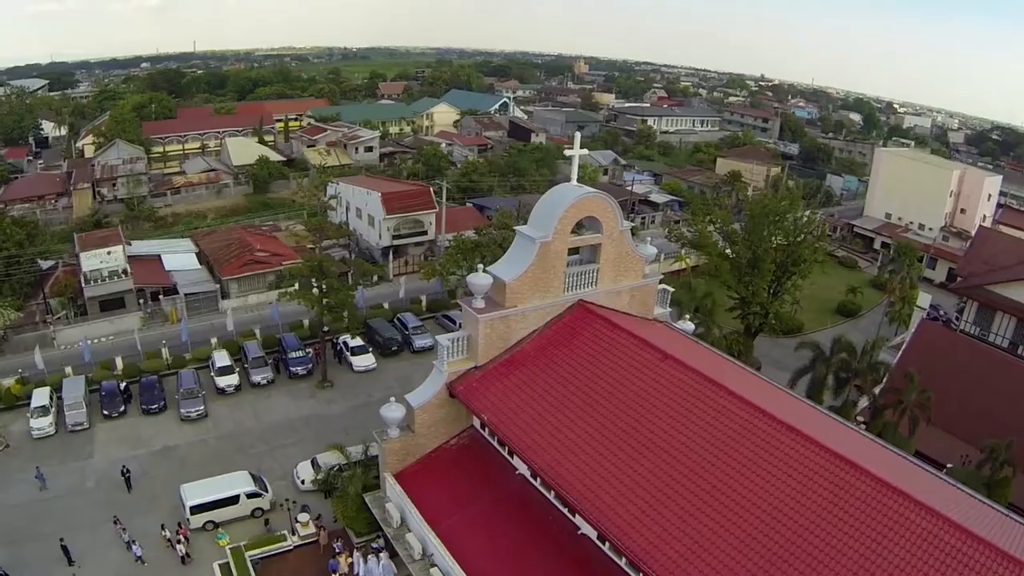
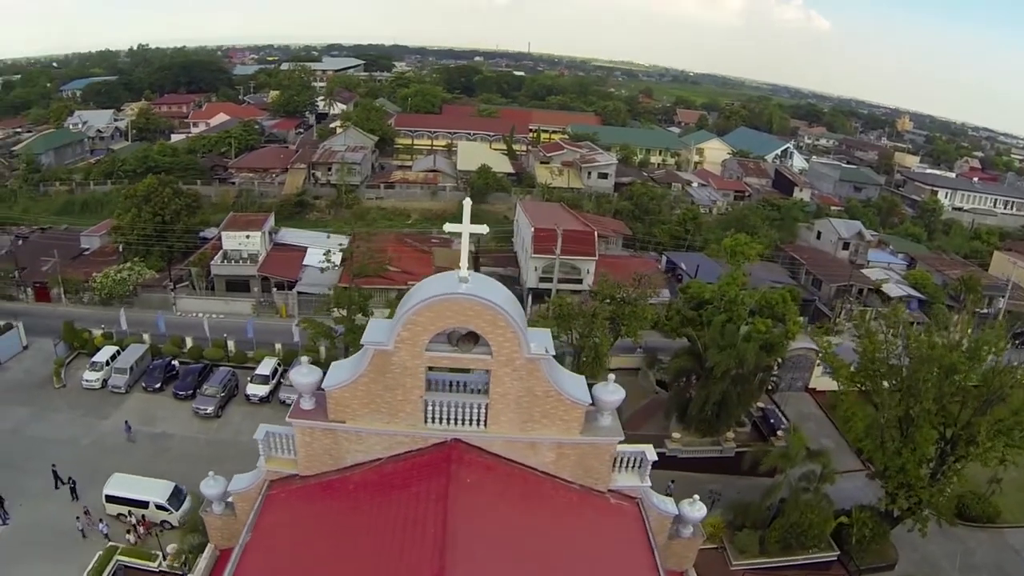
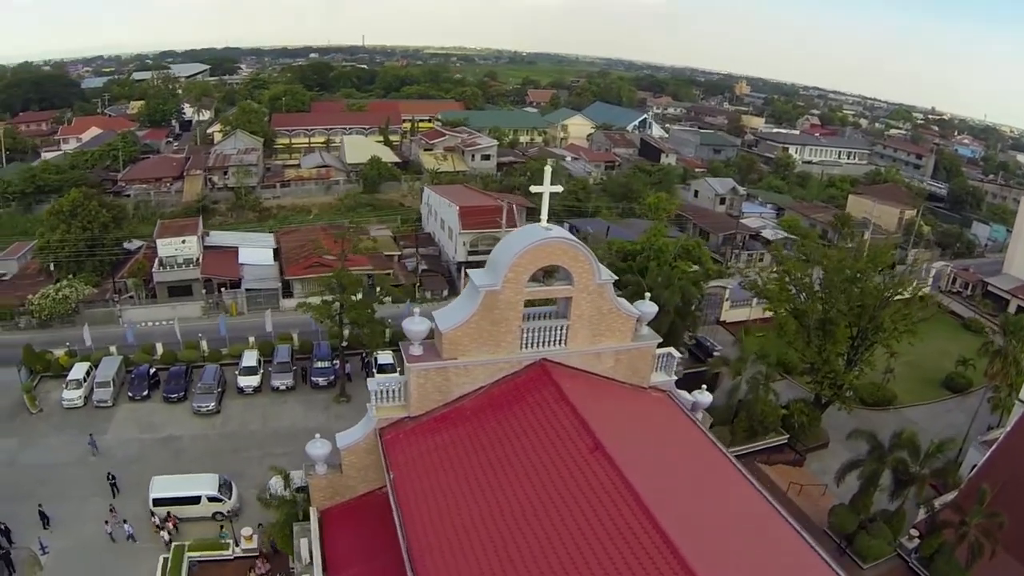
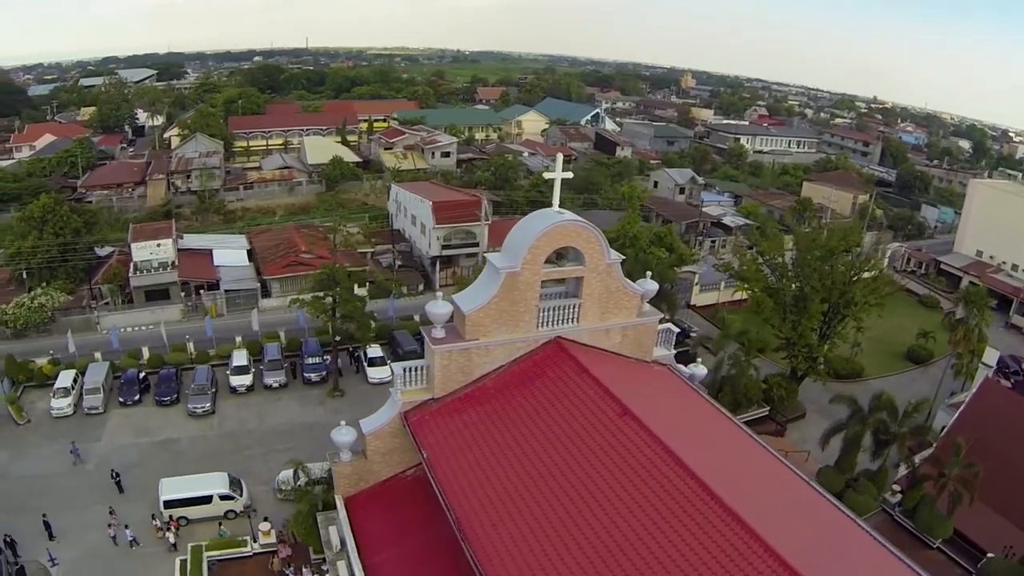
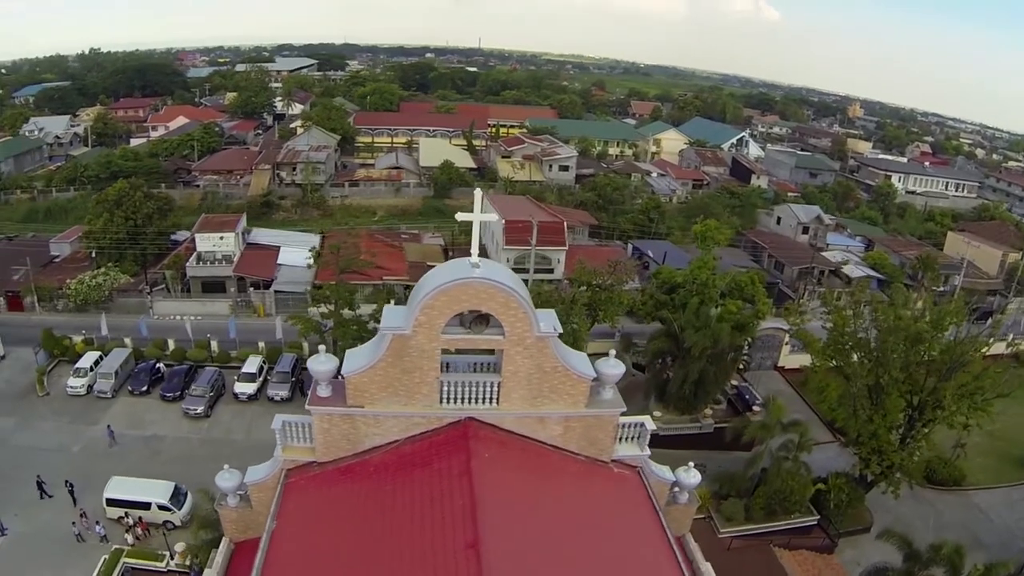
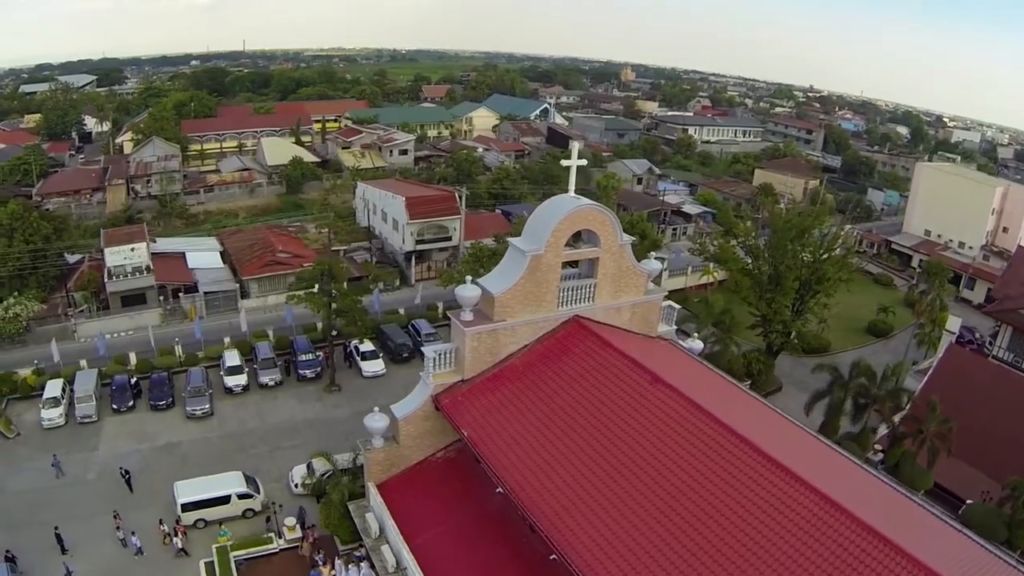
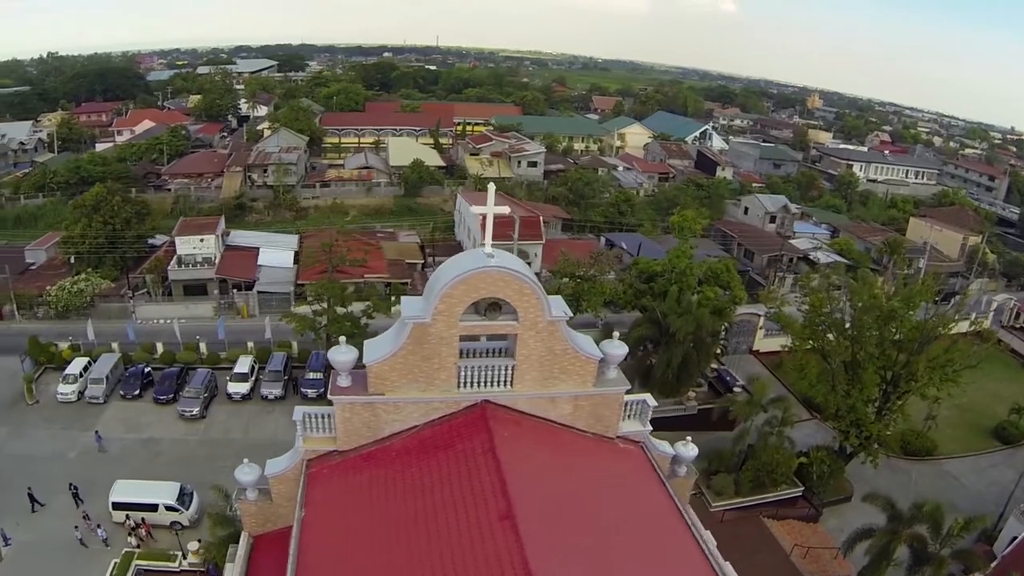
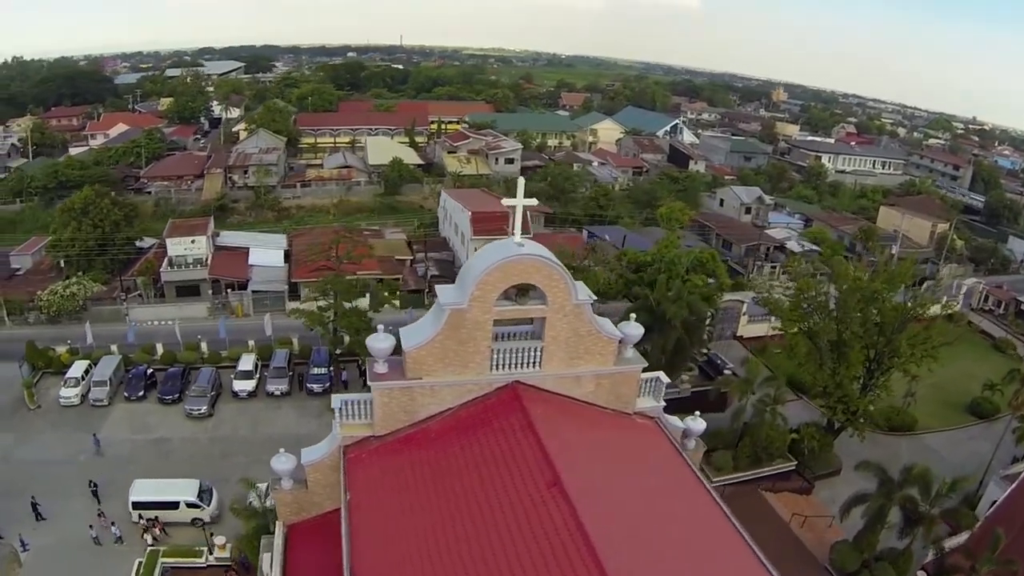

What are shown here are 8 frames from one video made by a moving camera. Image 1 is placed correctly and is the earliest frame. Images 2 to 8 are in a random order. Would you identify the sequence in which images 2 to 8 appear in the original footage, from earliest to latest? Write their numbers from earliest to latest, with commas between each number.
6, 4, 3, 8, 7, 5, 2
